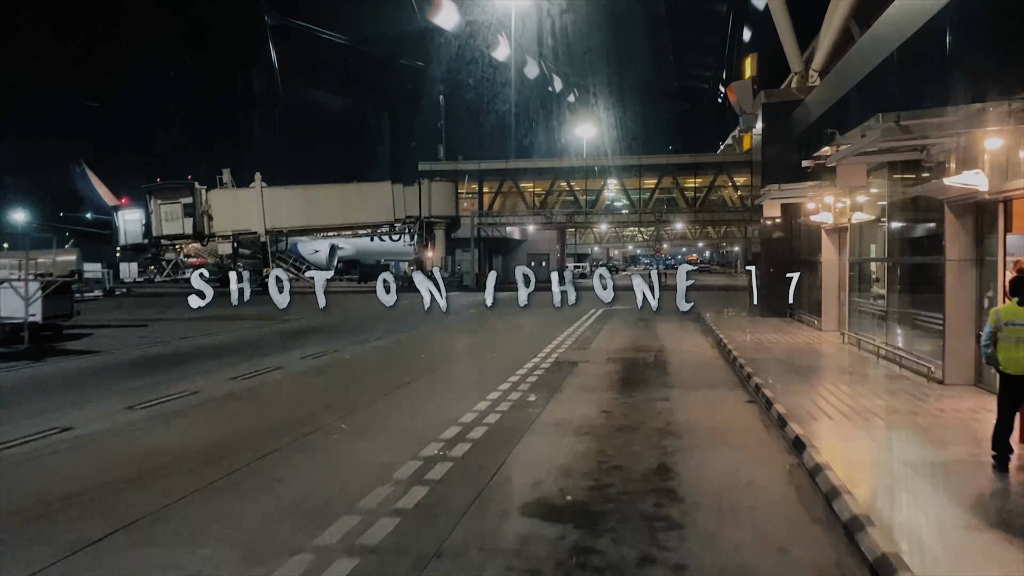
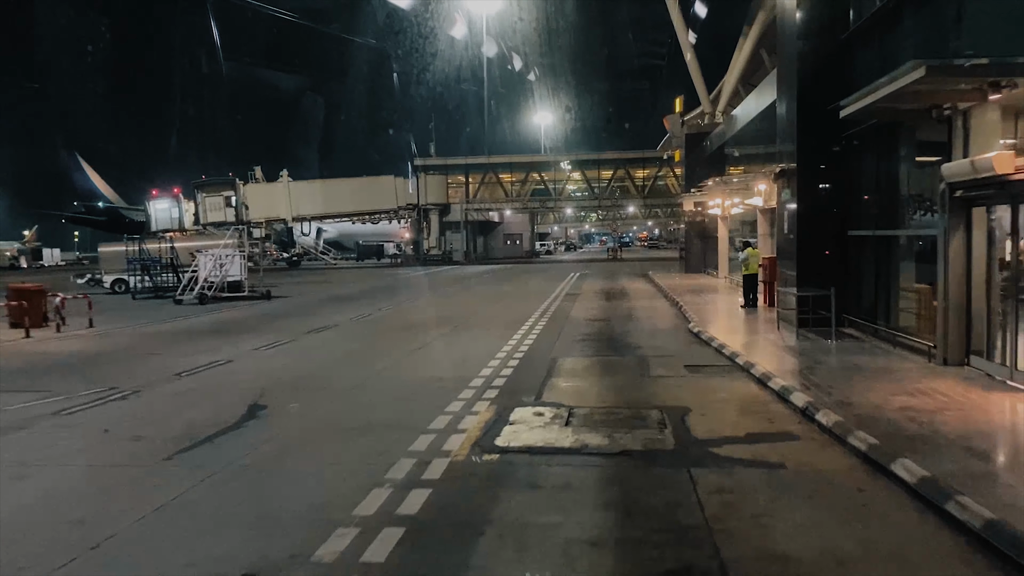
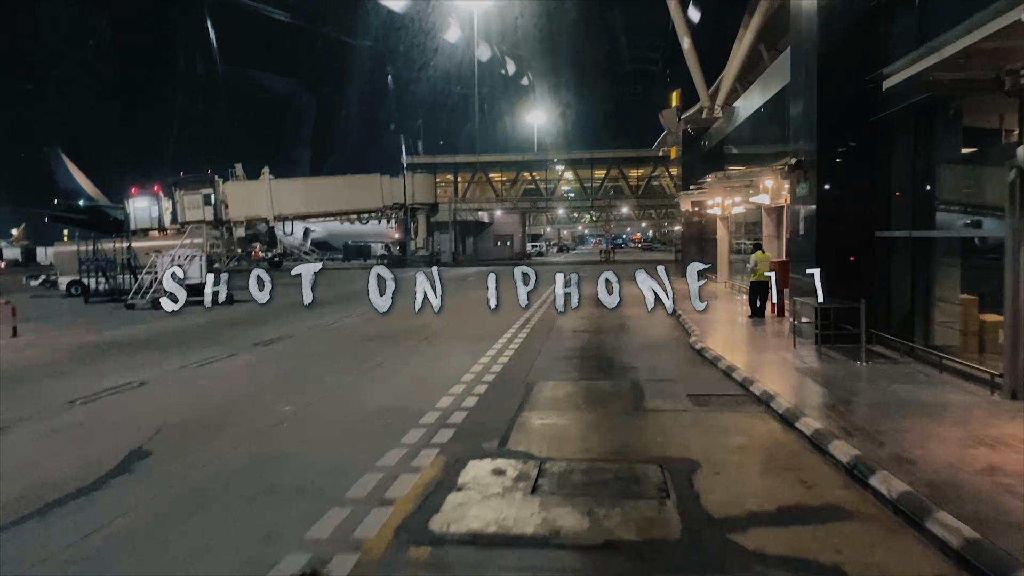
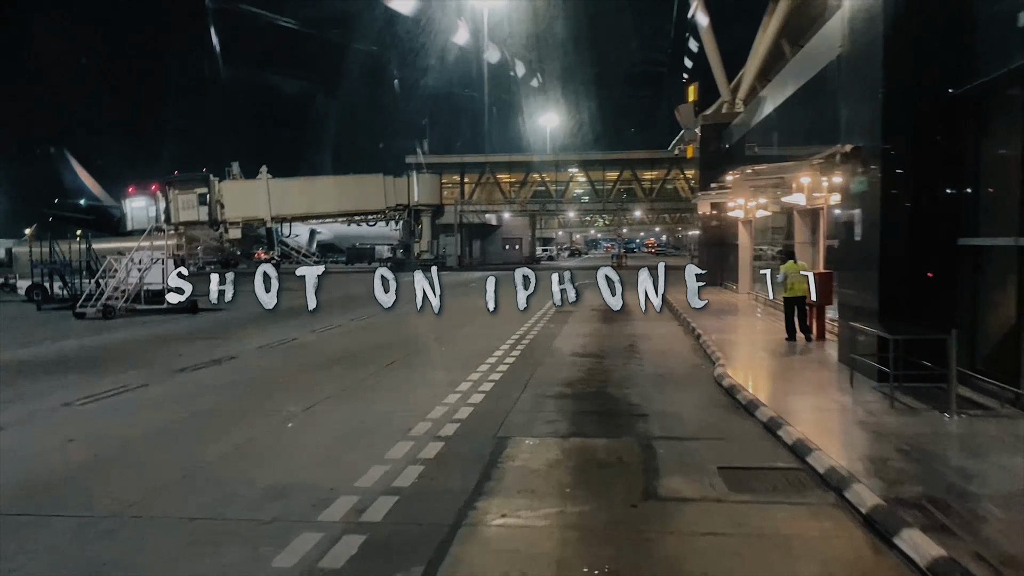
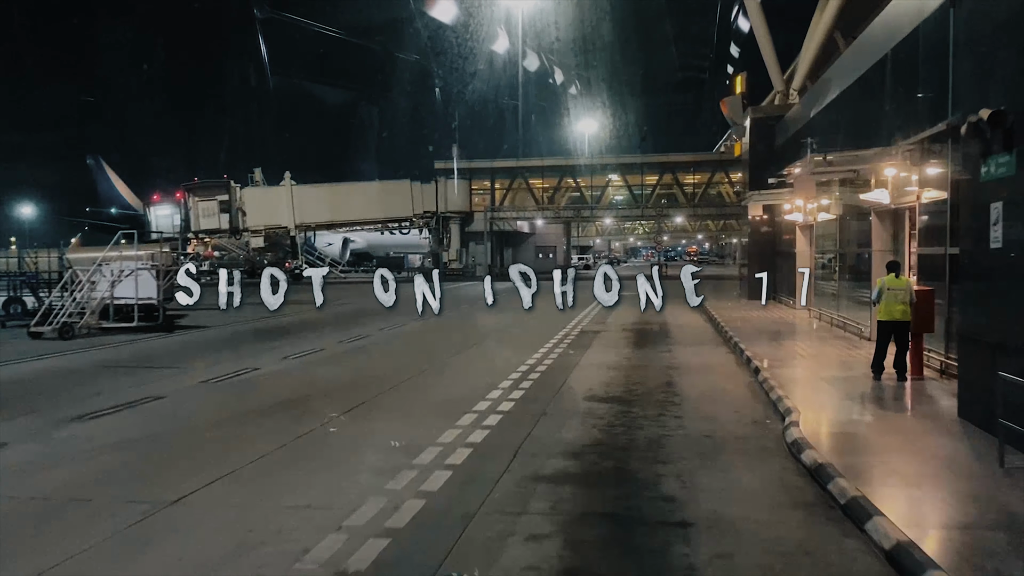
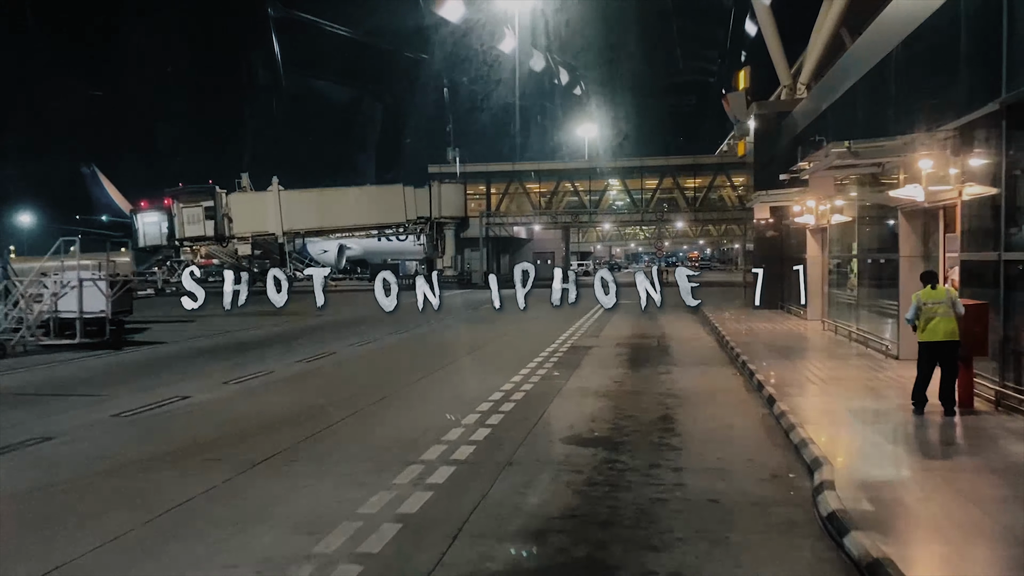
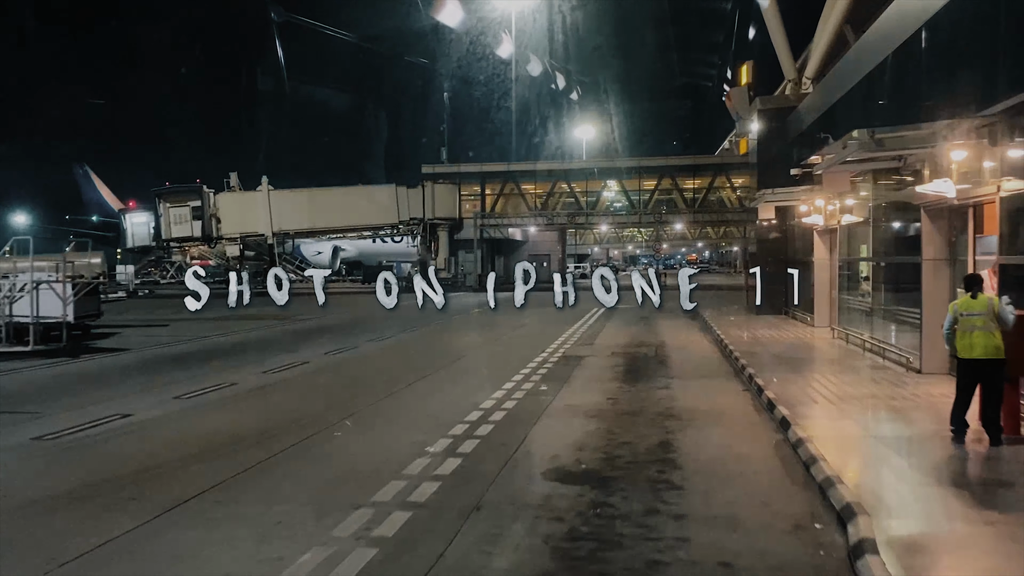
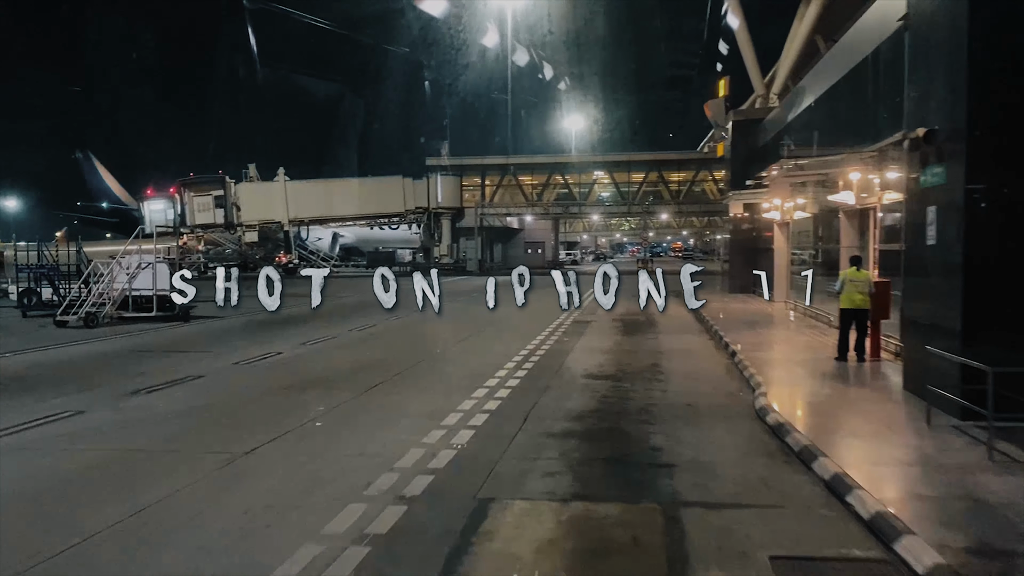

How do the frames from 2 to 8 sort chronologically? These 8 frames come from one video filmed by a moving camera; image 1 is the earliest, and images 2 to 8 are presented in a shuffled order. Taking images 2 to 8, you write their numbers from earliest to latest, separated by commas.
7, 6, 5, 8, 4, 3, 2
